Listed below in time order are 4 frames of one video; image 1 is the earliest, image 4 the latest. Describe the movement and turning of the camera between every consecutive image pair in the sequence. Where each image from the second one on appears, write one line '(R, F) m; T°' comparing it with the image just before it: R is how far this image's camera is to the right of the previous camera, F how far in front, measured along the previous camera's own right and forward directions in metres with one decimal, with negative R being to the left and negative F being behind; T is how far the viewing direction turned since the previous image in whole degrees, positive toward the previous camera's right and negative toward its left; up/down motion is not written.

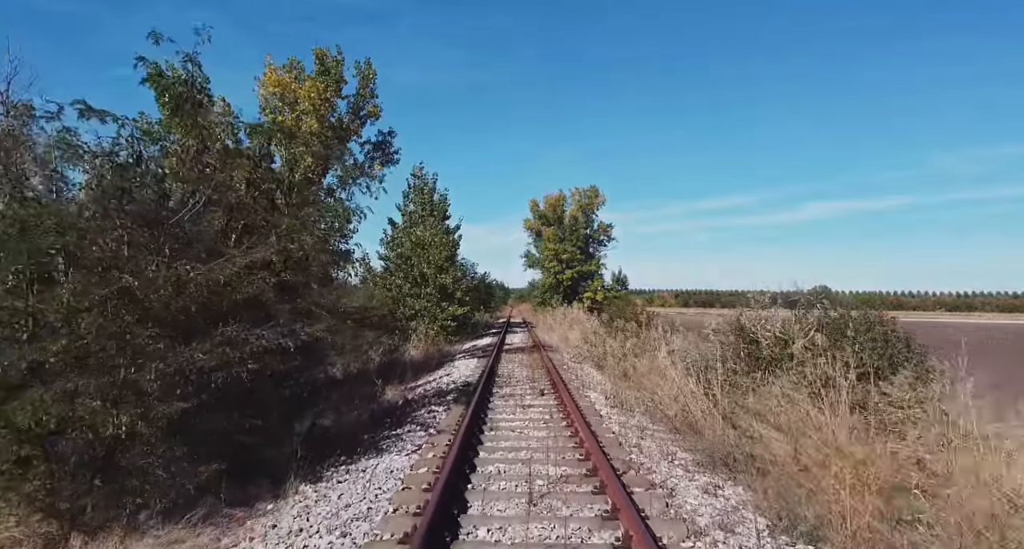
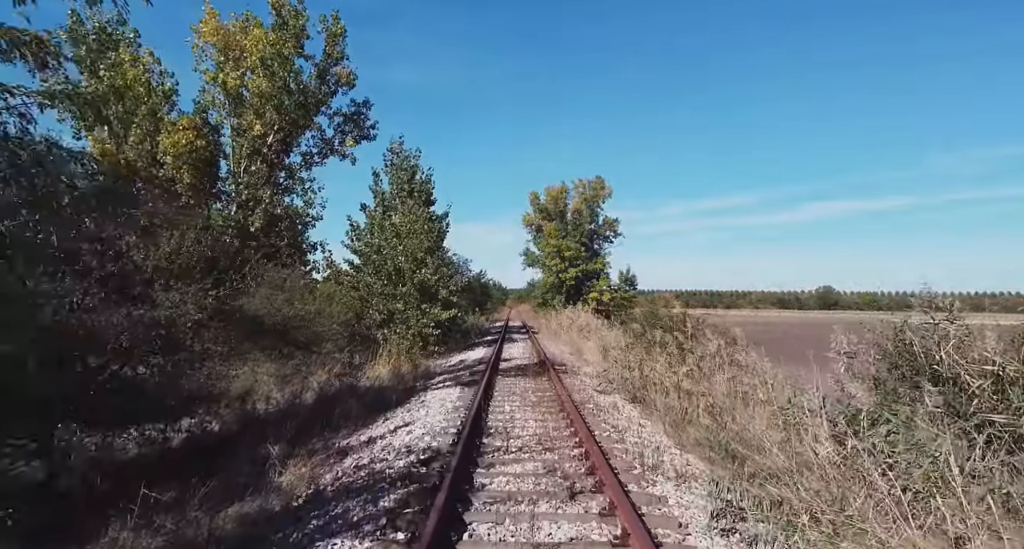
(0.0, +4.4) m; 0°
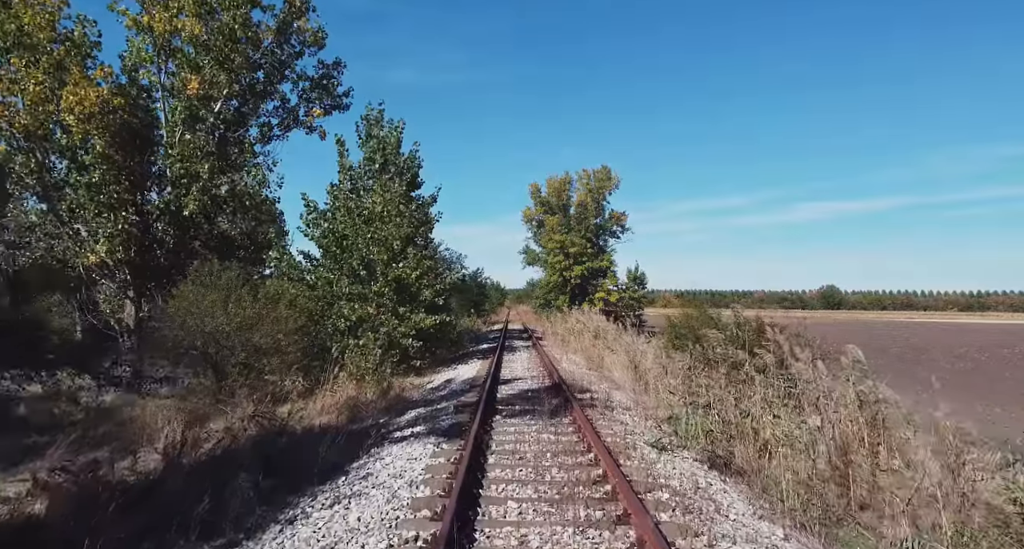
(-0.1, +3.7) m; 0°
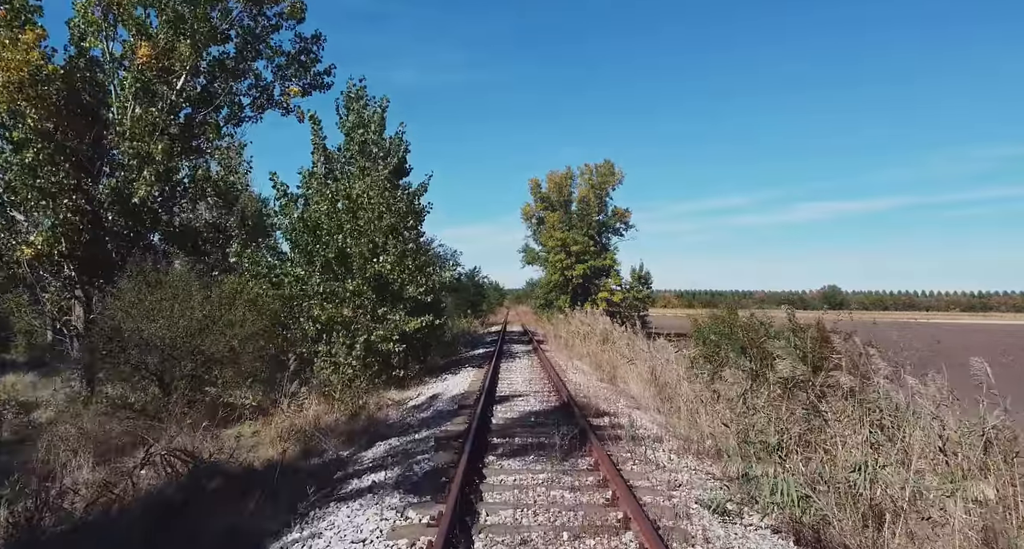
(0.0, +1.9) m; 0°
